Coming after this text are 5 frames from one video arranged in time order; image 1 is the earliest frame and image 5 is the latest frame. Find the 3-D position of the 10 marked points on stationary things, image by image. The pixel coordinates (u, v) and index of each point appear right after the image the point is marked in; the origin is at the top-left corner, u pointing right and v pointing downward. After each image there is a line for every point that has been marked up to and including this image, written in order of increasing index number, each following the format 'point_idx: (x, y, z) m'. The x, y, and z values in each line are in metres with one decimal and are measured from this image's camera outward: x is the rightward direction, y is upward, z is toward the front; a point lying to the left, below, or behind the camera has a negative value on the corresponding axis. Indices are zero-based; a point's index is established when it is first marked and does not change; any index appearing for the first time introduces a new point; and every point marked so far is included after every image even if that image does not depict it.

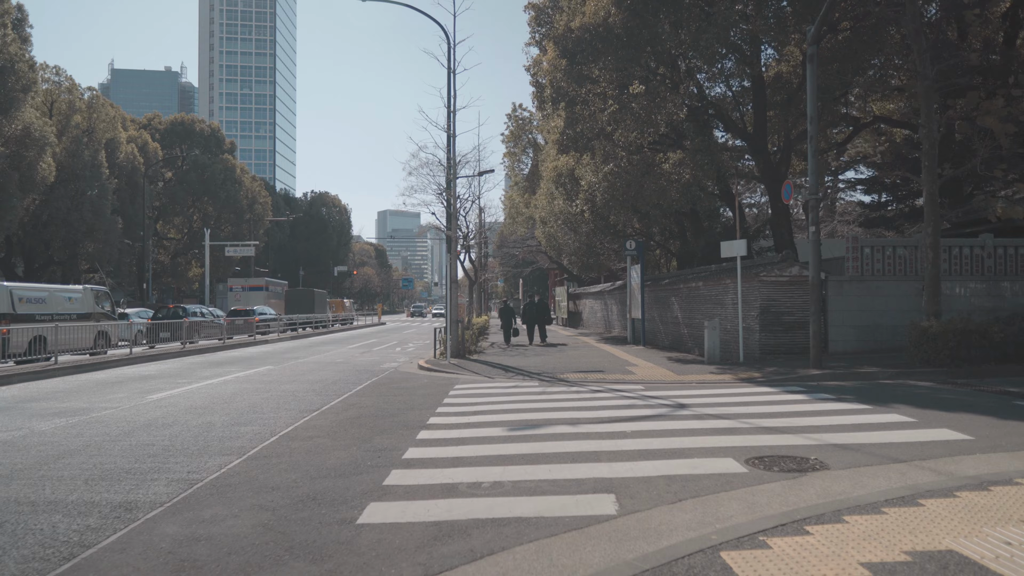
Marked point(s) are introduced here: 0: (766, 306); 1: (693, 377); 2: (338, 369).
0: (+5.5, -0.4, +15.8) m
1: (+3.3, -1.6, +13.3) m
2: (-4.3, -2.0, +18.1) m
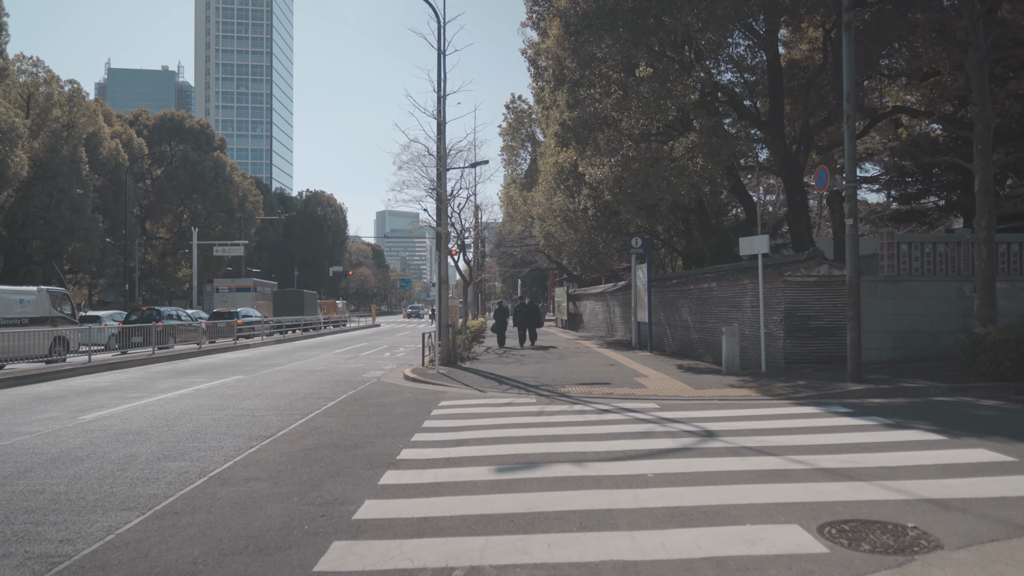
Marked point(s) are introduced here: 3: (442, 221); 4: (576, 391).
0: (+5.3, -0.4, +14.1) m
1: (+3.2, -1.6, +11.6) m
2: (-4.4, -2.0, +16.4) m
3: (-1.9, +1.8, +19.7) m
4: (+1.1, -1.7, +12.3) m
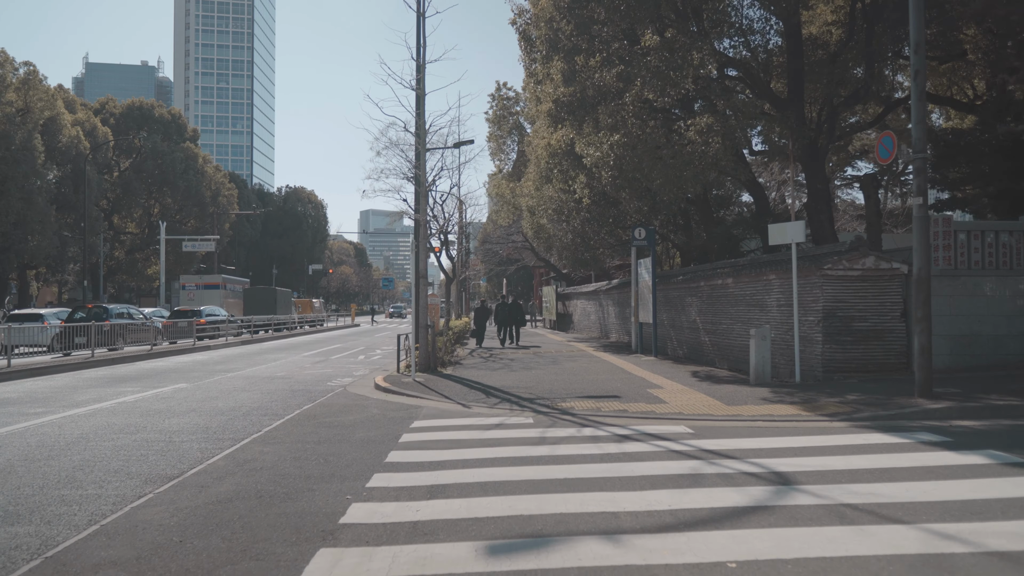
0: (+5.2, -0.4, +11.9) m
1: (+3.1, -1.6, +9.4) m
2: (-4.6, -1.9, +14.0) m
3: (-2.2, +1.9, +17.4) m
4: (+0.9, -1.6, +10.1) m
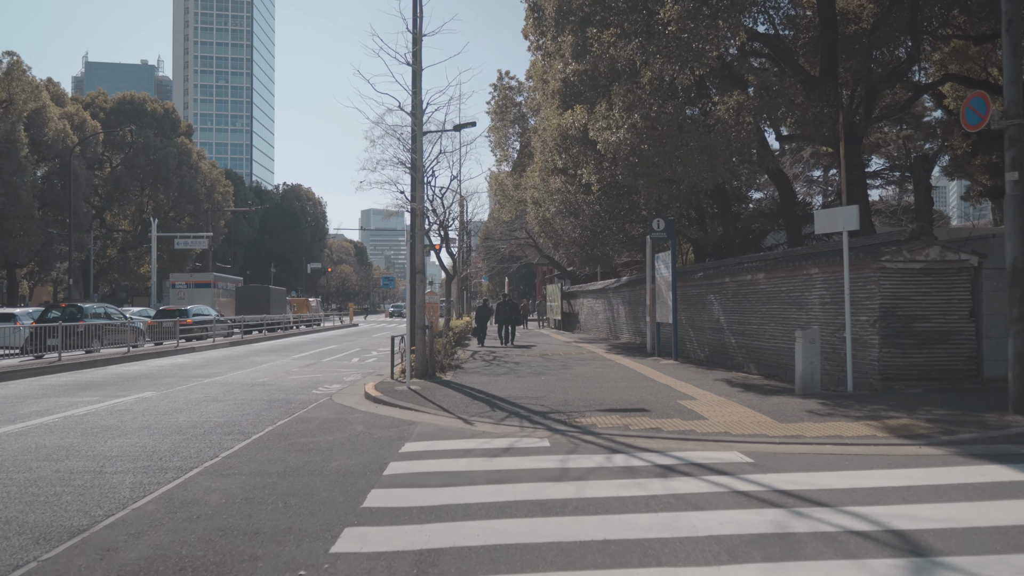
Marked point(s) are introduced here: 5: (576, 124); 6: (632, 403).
0: (+5.3, -0.3, +10.3) m
1: (+3.2, -1.5, +7.8) m
2: (-4.5, -1.8, +12.4) m
3: (-2.0, +2.0, +15.8) m
4: (+1.1, -1.6, +8.5) m
5: (+1.7, +4.4, +19.5) m
6: (+1.6, -1.5, +9.7) m
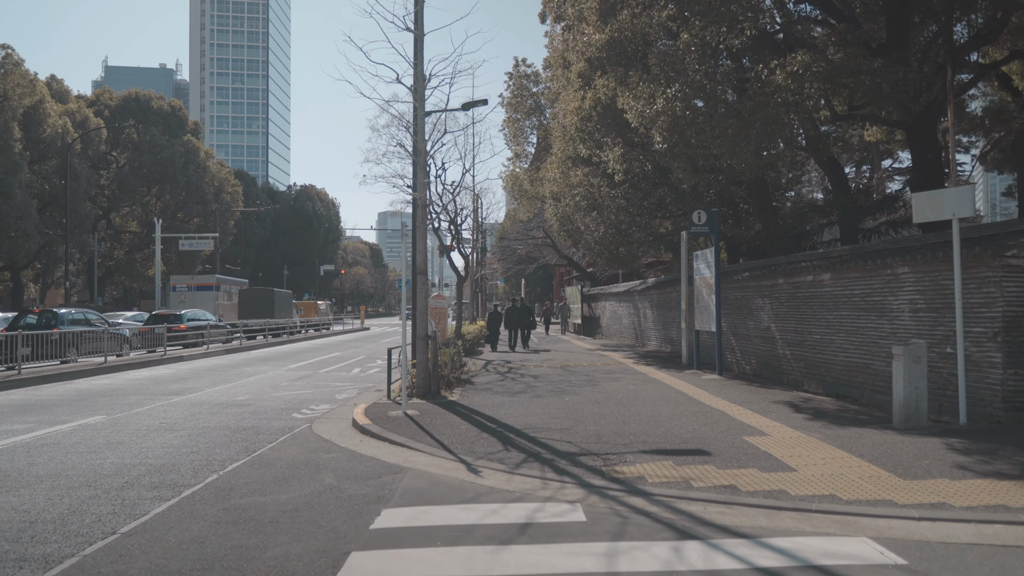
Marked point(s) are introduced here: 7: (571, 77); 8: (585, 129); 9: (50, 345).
0: (+5.5, -0.3, +8.0) m
1: (+3.3, -1.5, +5.5) m
2: (-4.2, -1.9, +10.3) m
3: (-1.7, +1.9, +13.6) m
4: (+1.2, -1.6, +6.3) m
5: (+2.1, +4.3, +17.3) m
6: (+1.8, -1.6, +7.5) m
7: (+1.4, +5.4, +18.9) m
8: (+1.8, +4.0, +18.7) m
9: (-11.7, -1.4, +18.4) m
